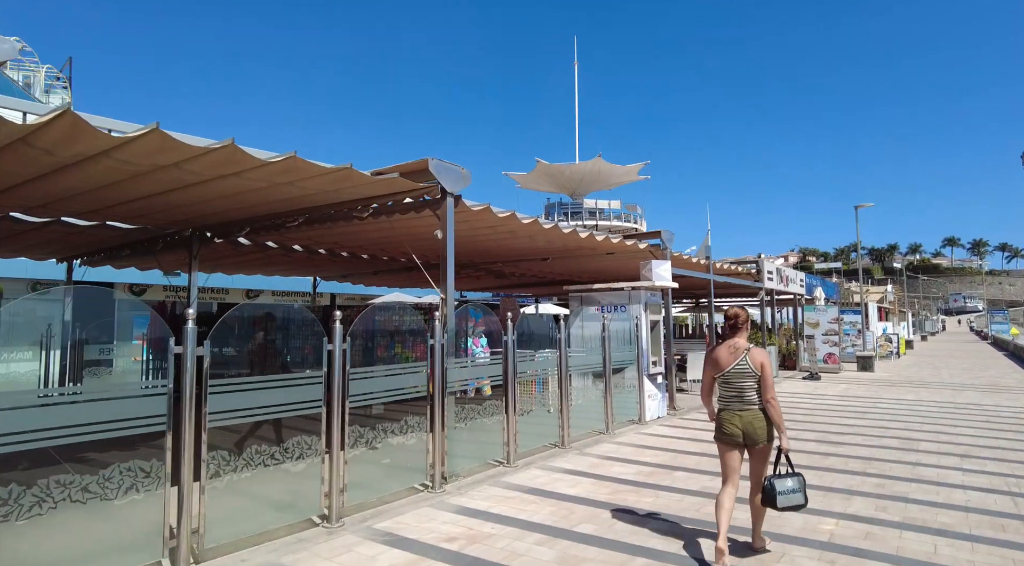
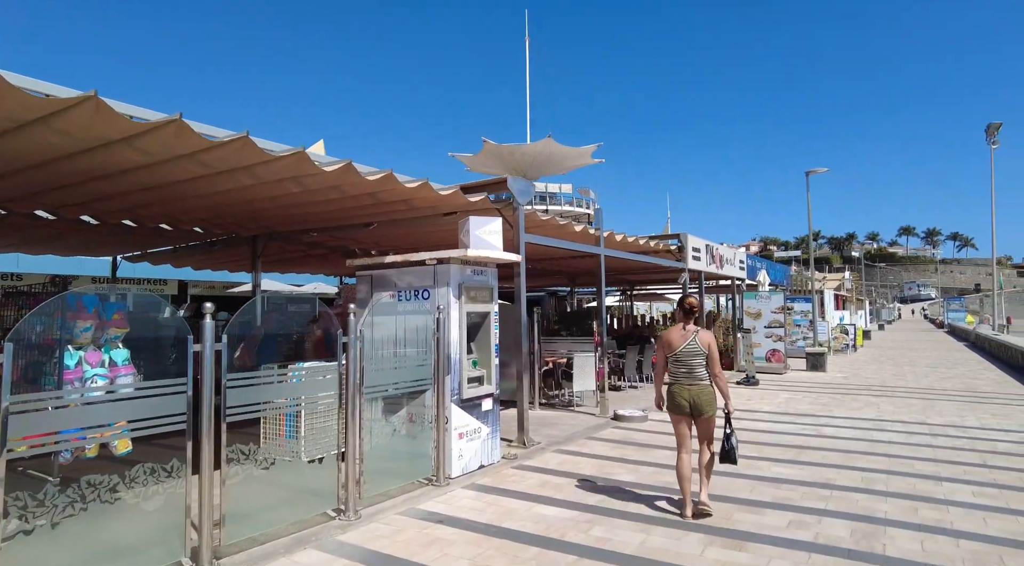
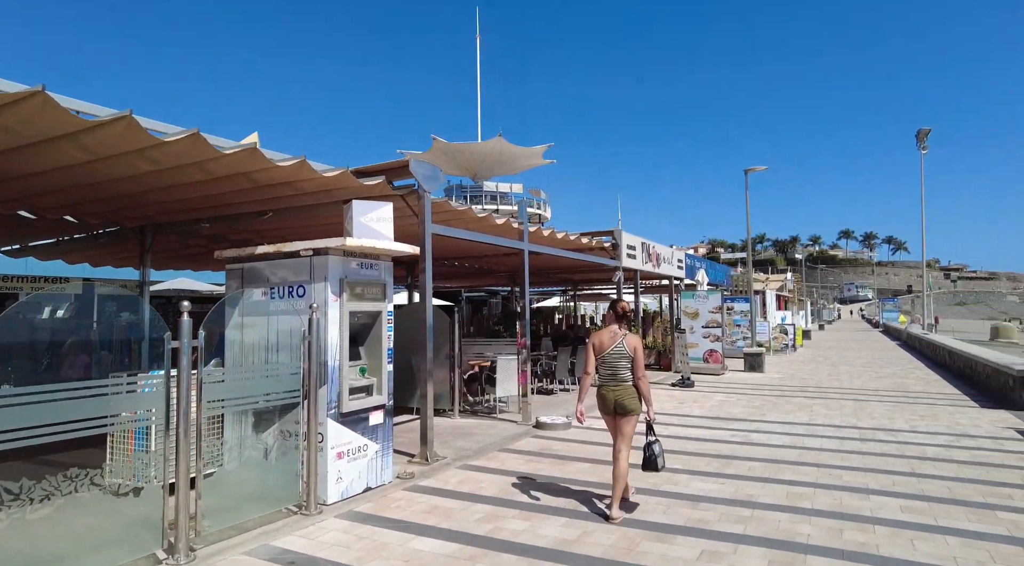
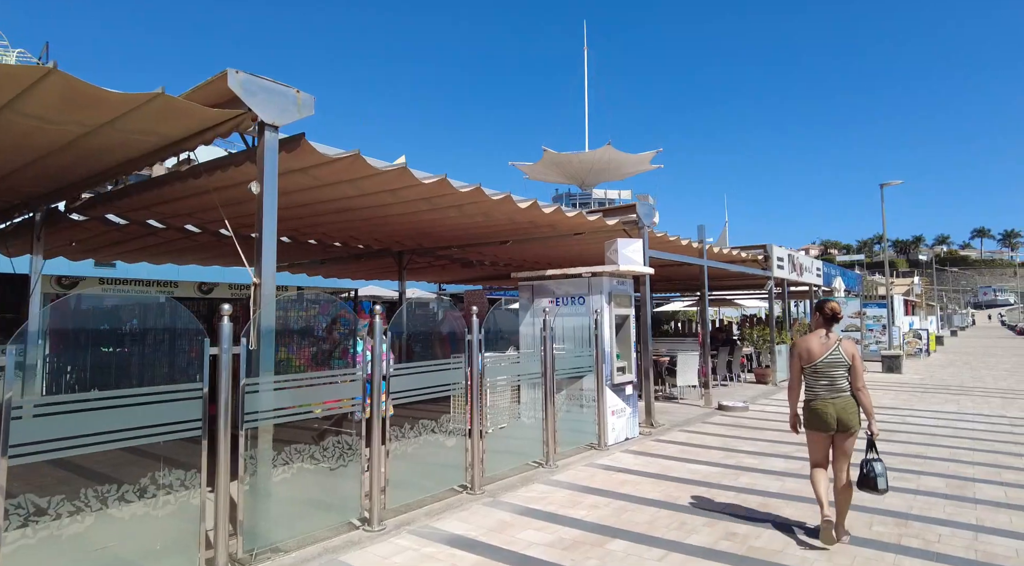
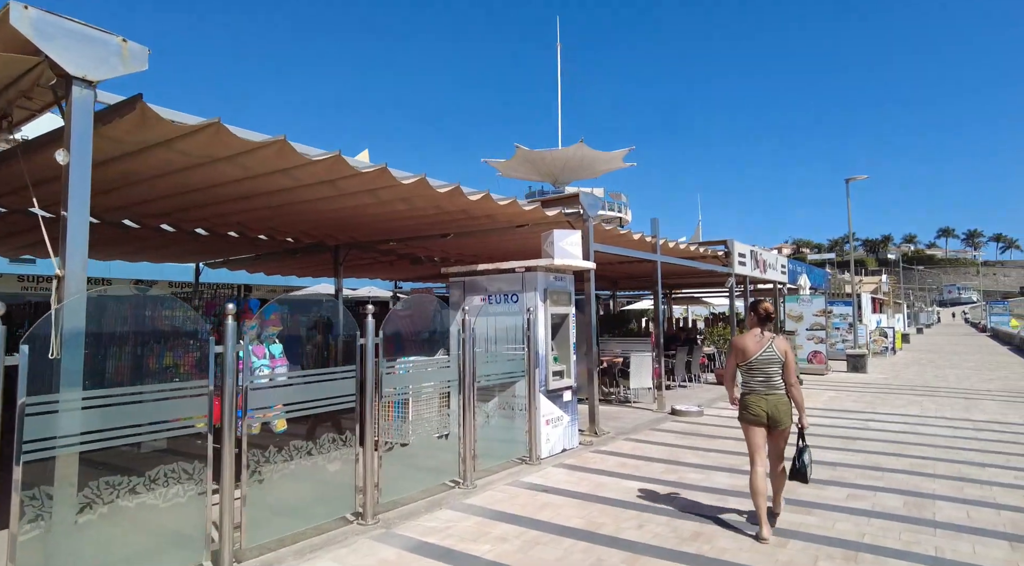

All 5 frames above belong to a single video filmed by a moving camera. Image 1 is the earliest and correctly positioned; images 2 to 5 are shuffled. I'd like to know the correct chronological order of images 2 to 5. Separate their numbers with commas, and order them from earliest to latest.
4, 5, 2, 3
